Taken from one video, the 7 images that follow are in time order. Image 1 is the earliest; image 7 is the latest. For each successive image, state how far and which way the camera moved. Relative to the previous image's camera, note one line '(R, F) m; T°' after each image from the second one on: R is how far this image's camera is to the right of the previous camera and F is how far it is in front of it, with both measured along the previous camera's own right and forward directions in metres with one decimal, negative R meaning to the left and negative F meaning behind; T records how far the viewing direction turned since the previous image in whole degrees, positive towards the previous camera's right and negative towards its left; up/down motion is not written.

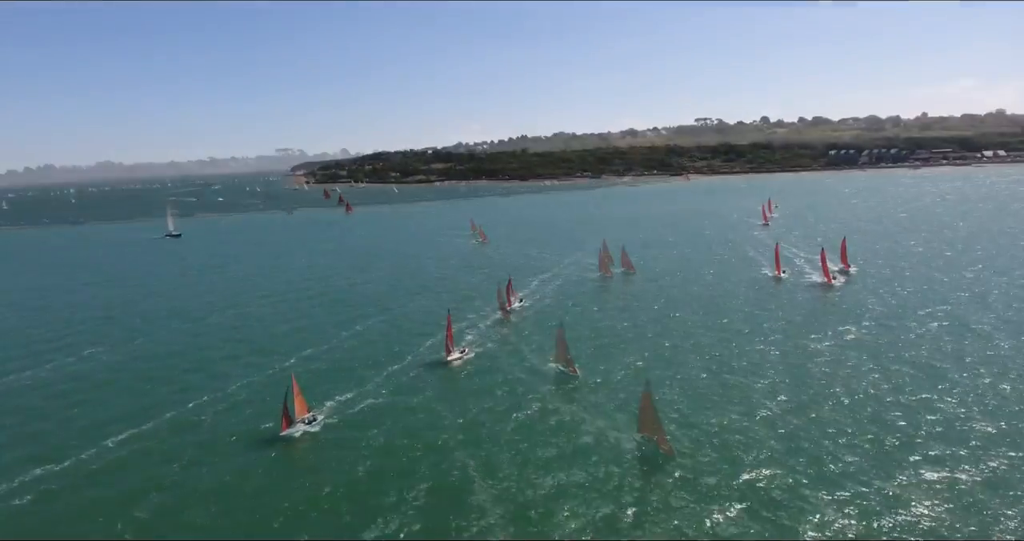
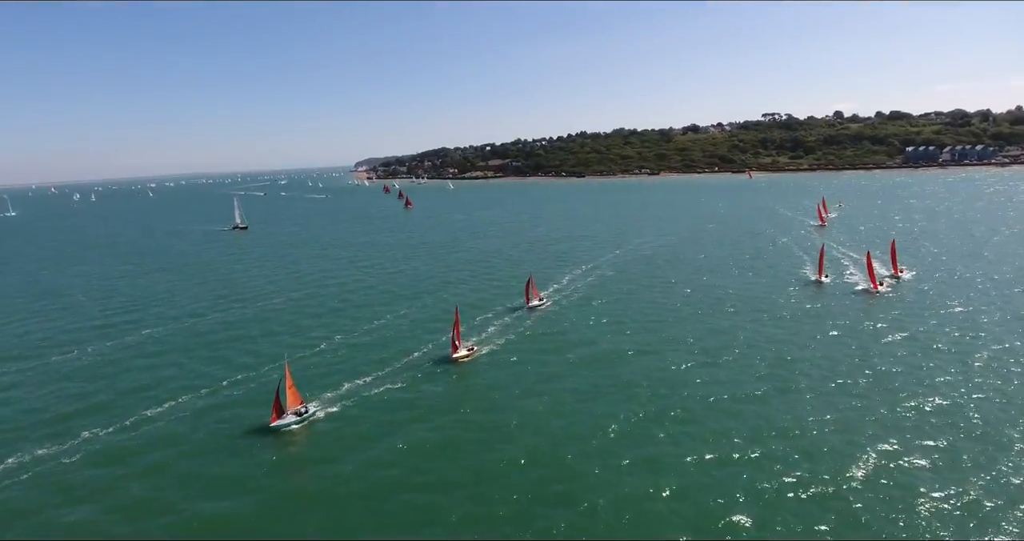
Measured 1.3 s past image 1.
(+2.9, +0.4) m; -6°
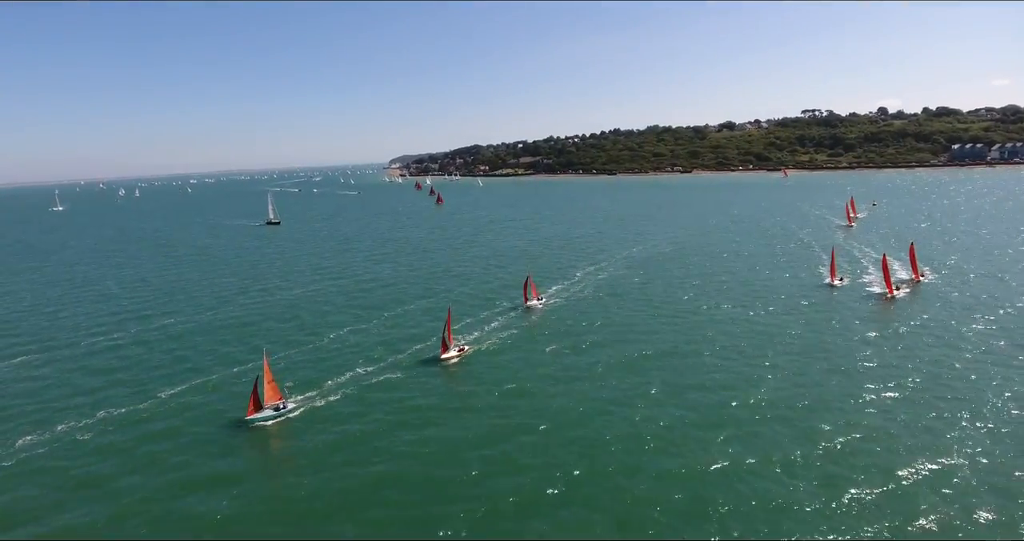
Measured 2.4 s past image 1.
(+2.4, 0.0) m; -3°
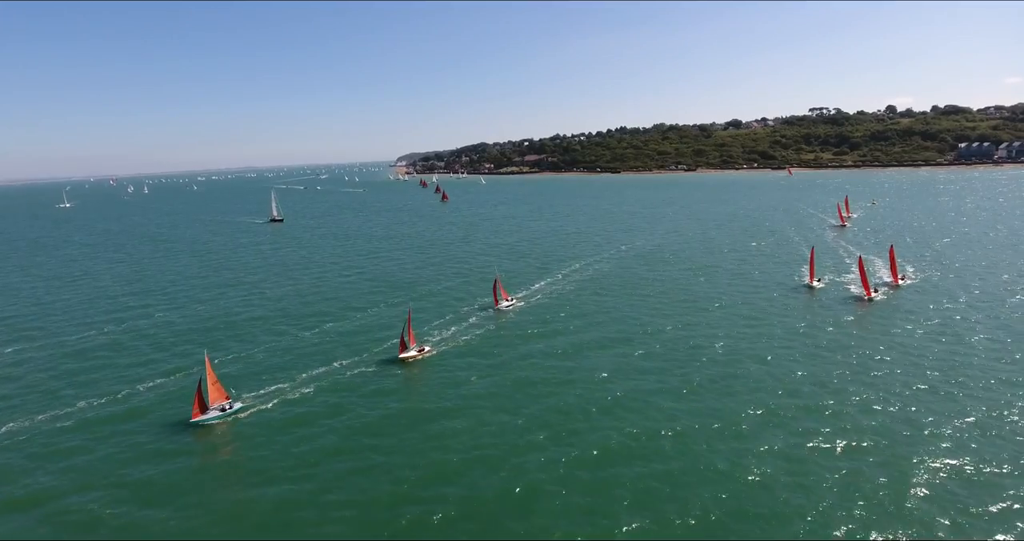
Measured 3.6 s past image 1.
(+2.4, -0.5) m; -1°
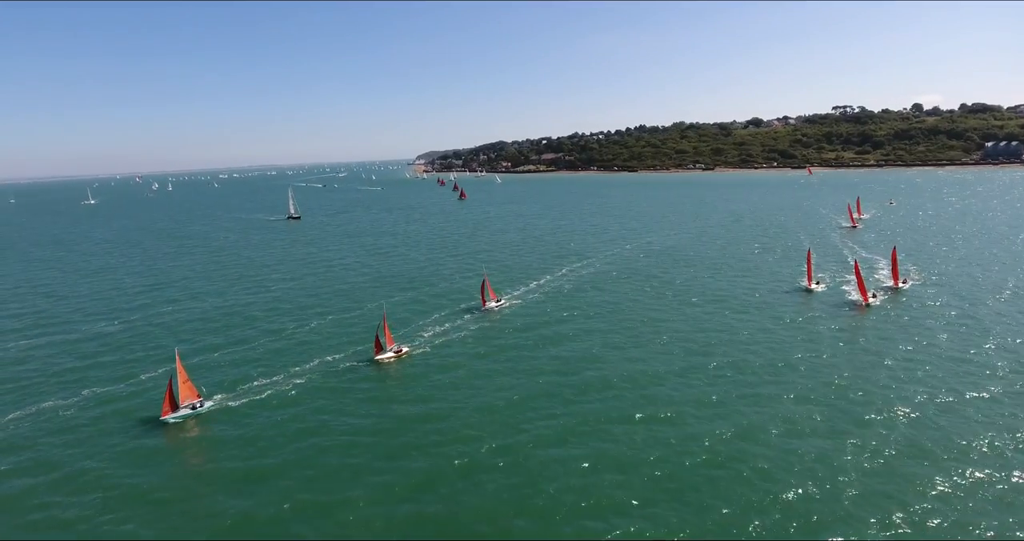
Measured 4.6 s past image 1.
(+2.1, -0.3) m; -2°
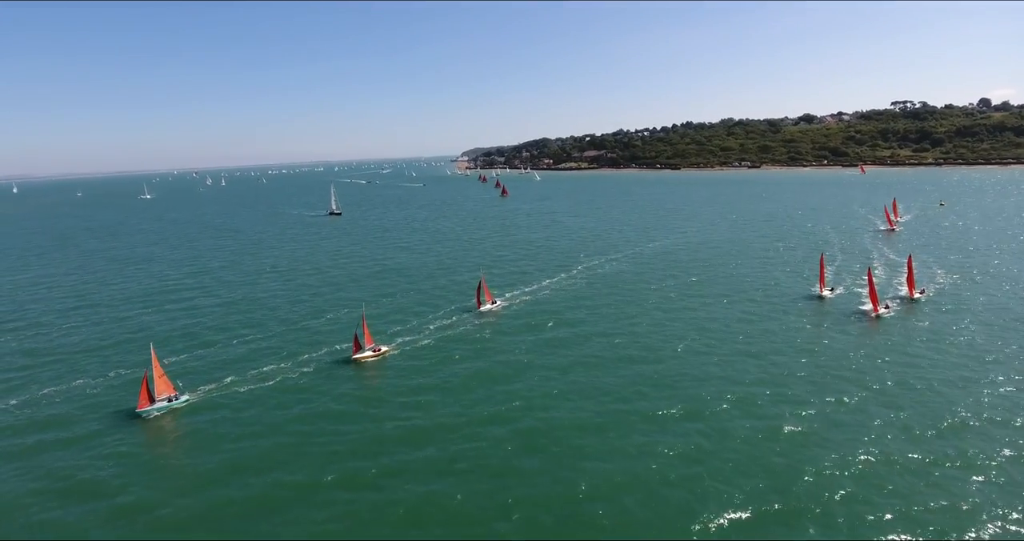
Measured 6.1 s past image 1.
(+3.3, -0.3) m; -4°
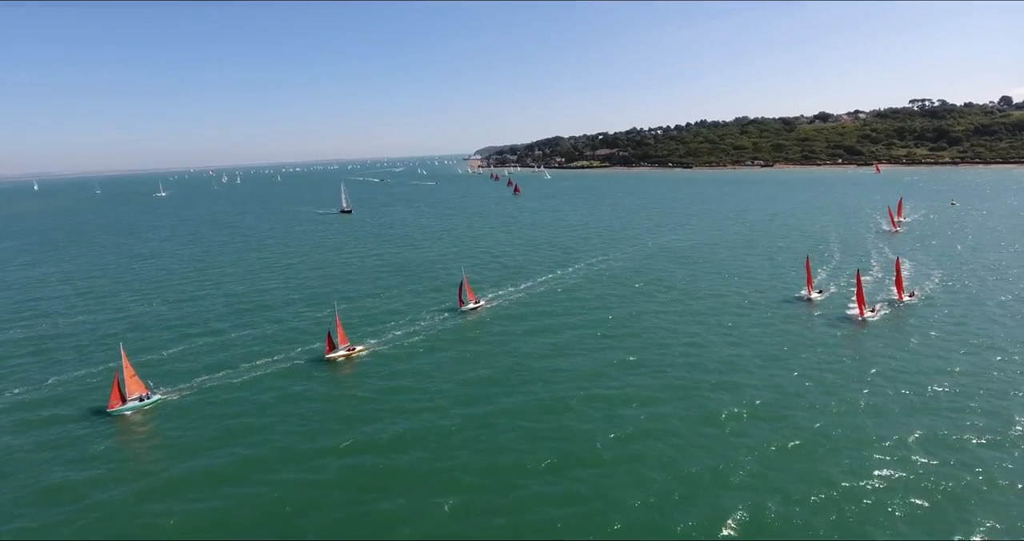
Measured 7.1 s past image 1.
(+2.0, -0.4) m; -1°
